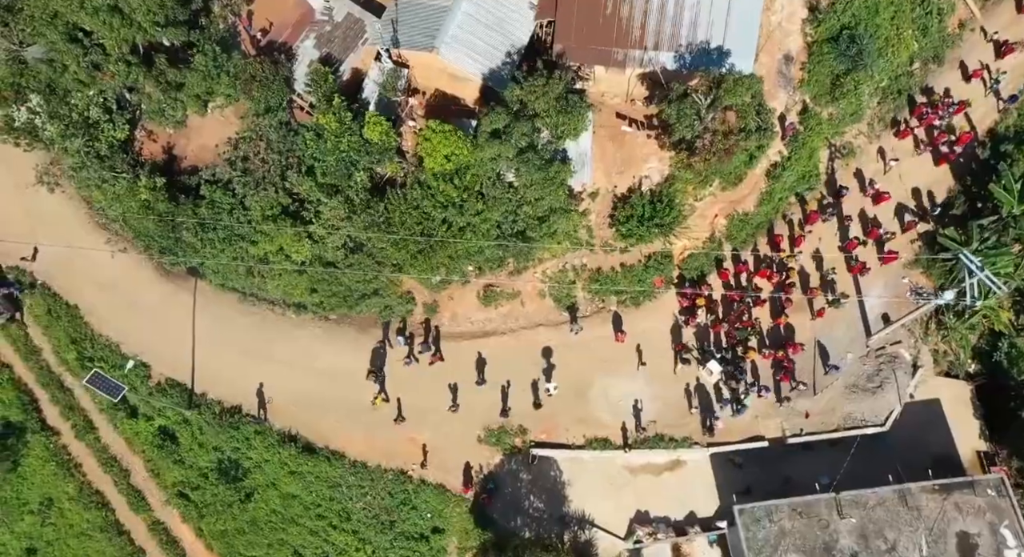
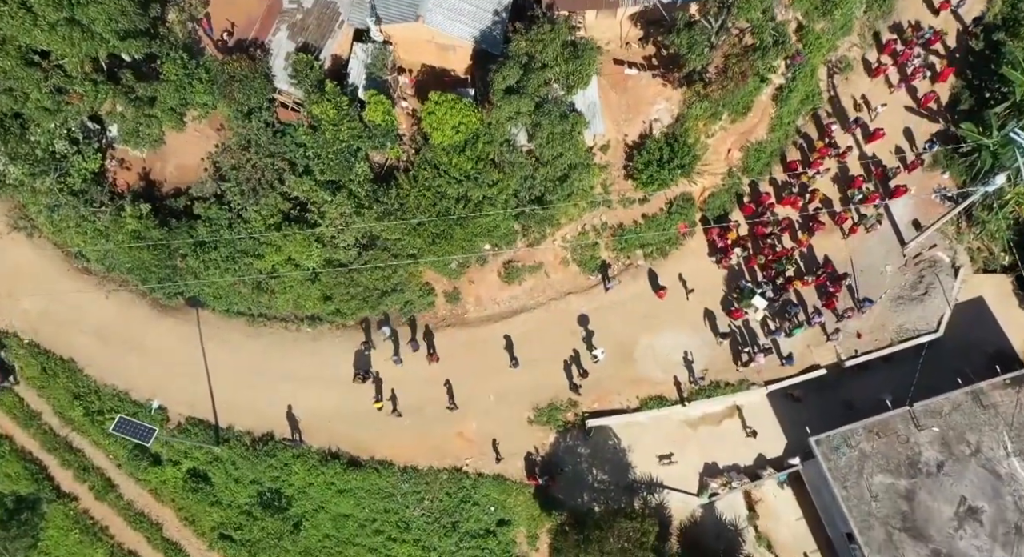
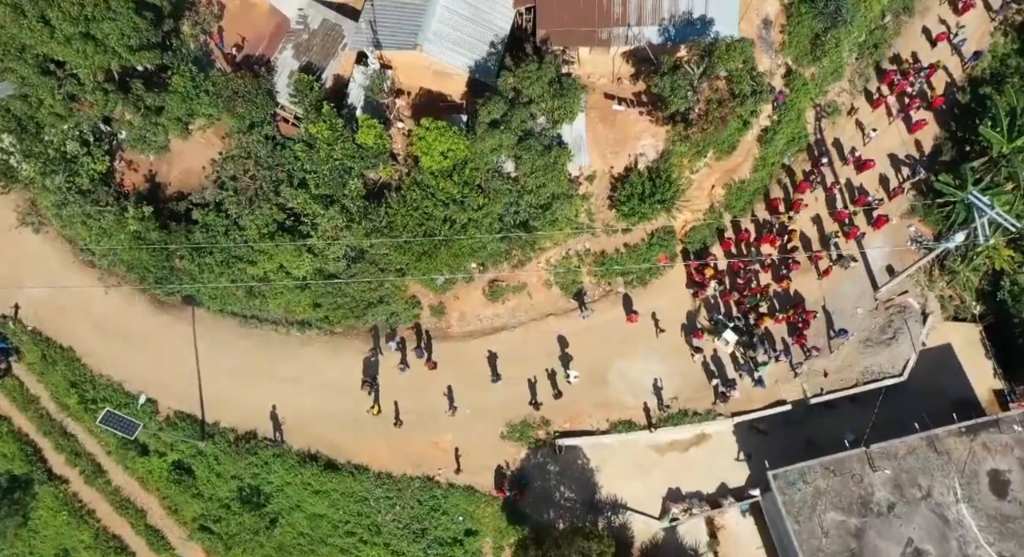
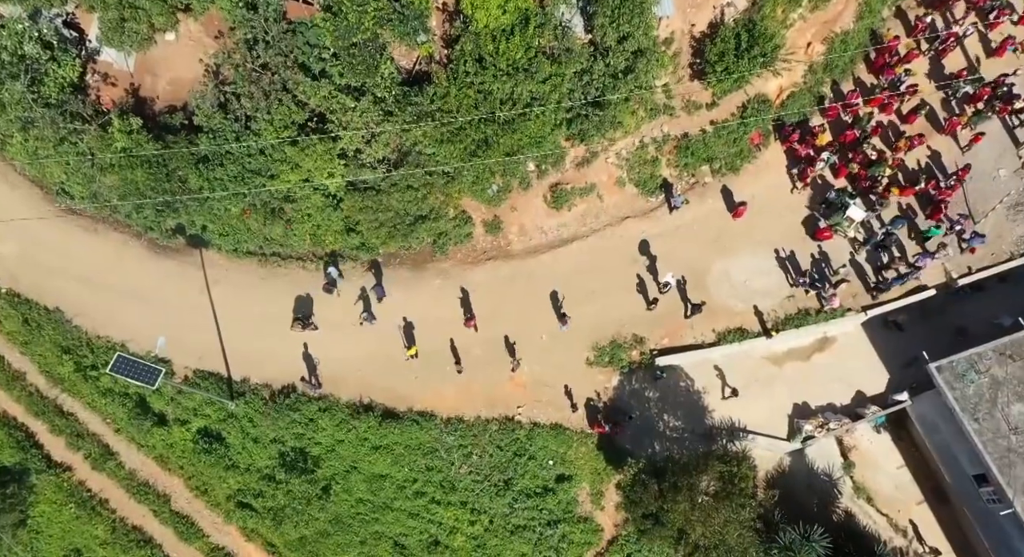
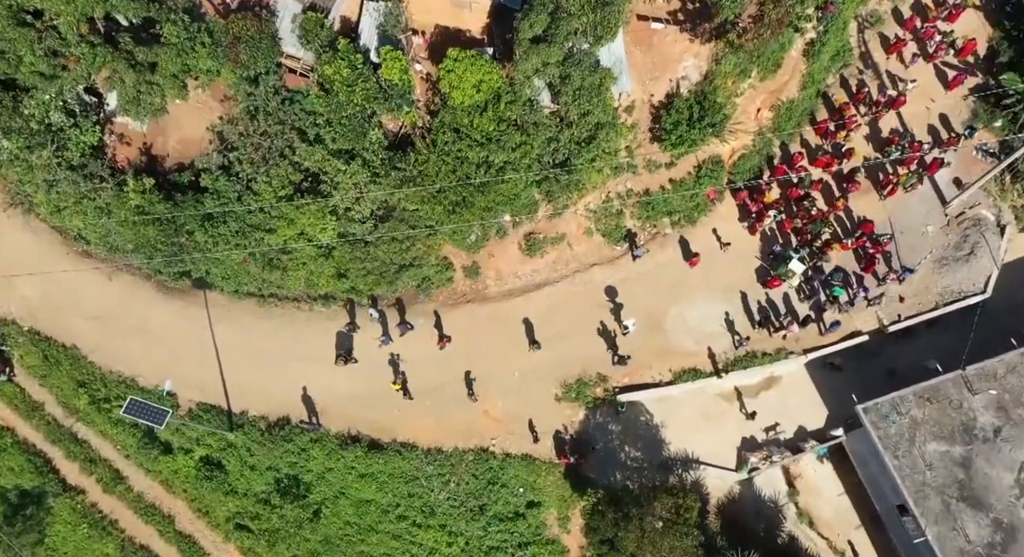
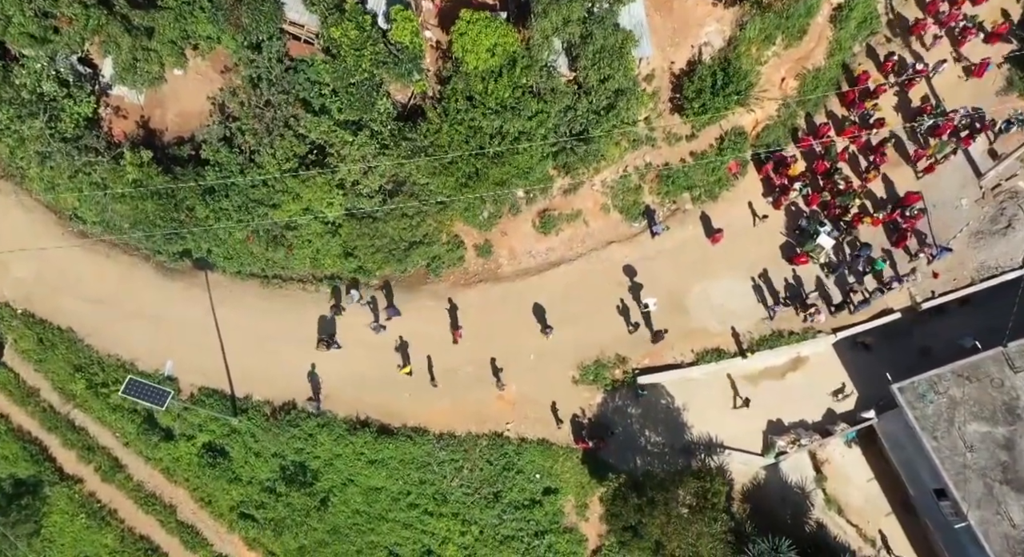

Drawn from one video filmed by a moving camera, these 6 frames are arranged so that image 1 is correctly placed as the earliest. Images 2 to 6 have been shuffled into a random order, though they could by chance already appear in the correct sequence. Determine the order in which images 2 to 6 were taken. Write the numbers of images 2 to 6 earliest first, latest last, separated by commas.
3, 2, 5, 6, 4
